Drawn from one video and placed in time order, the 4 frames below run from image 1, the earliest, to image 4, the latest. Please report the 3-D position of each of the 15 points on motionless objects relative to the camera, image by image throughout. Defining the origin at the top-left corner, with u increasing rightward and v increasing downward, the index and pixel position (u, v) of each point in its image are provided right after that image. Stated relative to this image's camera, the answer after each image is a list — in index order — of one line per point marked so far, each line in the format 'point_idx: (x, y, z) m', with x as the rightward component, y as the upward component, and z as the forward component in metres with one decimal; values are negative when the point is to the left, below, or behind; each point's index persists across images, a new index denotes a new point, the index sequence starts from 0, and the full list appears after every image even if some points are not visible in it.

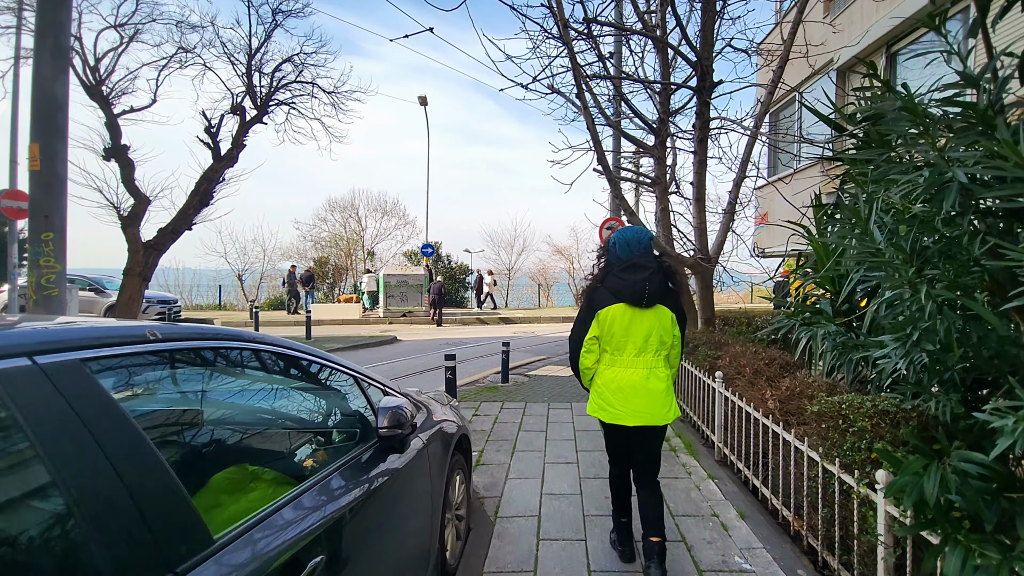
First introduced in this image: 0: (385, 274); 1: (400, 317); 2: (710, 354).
0: (-4.4, +0.5, +18.9) m
1: (-3.8, -1.0, +18.7) m
2: (+2.0, -0.7, +5.4) m
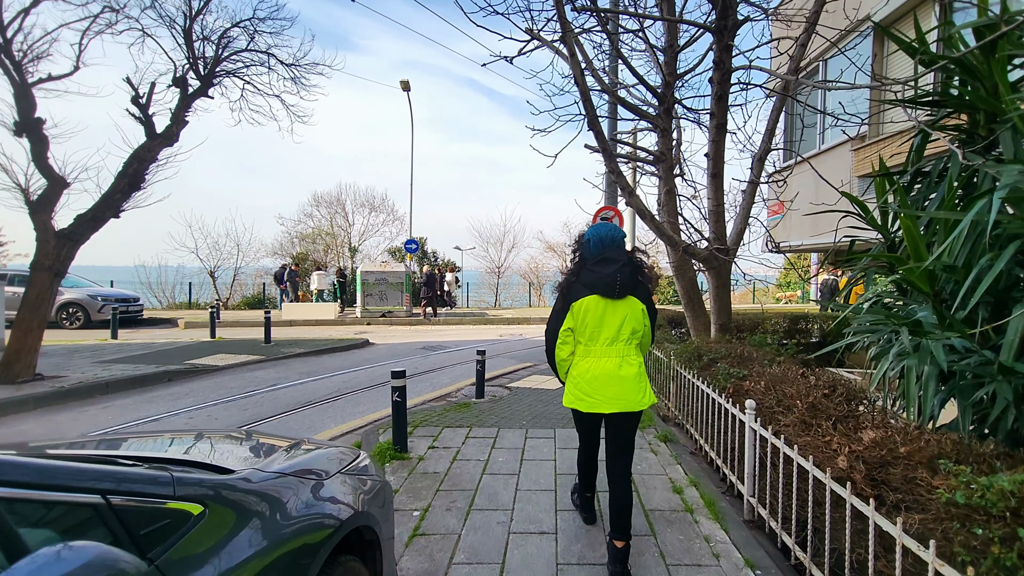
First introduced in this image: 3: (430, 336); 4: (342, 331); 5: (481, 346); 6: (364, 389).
0: (-4.8, +0.5, +17.6) m
1: (-4.2, -0.9, +17.4) m
2: (+1.7, -0.6, +4.2) m
3: (-2.2, -1.2, +14.0) m
4: (-4.7, -1.2, +15.0) m
5: (-0.7, -1.3, +12.0) m
6: (-2.1, -1.4, +7.6) m
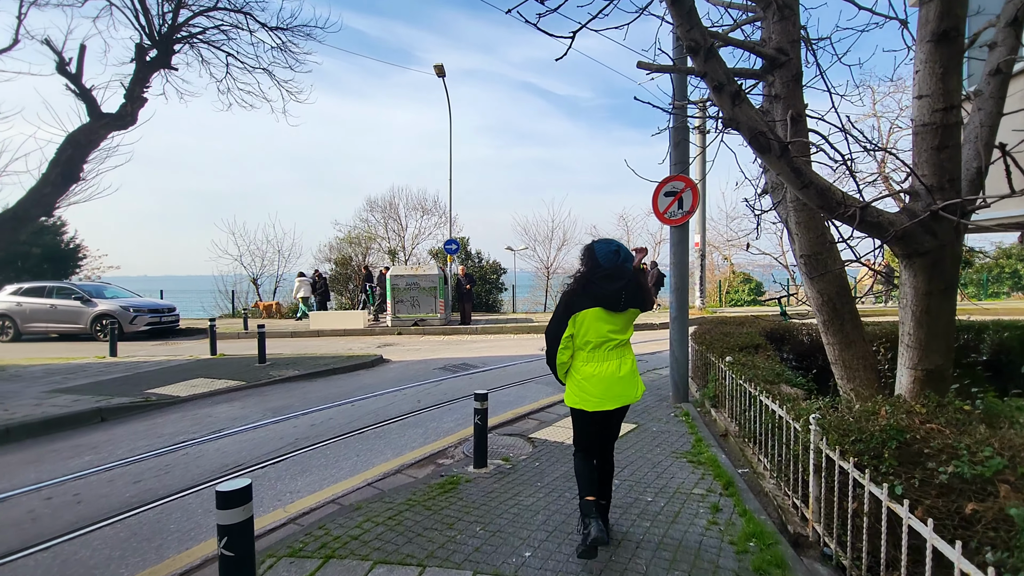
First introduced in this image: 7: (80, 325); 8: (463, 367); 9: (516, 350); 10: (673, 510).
0: (-3.4, +0.4, +15.6) m
1: (-2.8, -1.1, +15.3) m
2: (+1.5, -0.7, +1.5) m
3: (-1.1, -1.3, +11.8) m
4: (-3.5, -1.3, +13.0) m
5: (+0.1, -1.4, +9.6) m
6: (-1.8, -1.5, +5.3) m
7: (-12.4, -1.1, +15.7) m
8: (-0.8, -1.4, +9.8) m
9: (+0.1, -1.3, +11.6) m
10: (+1.0, -1.4, +3.5) m
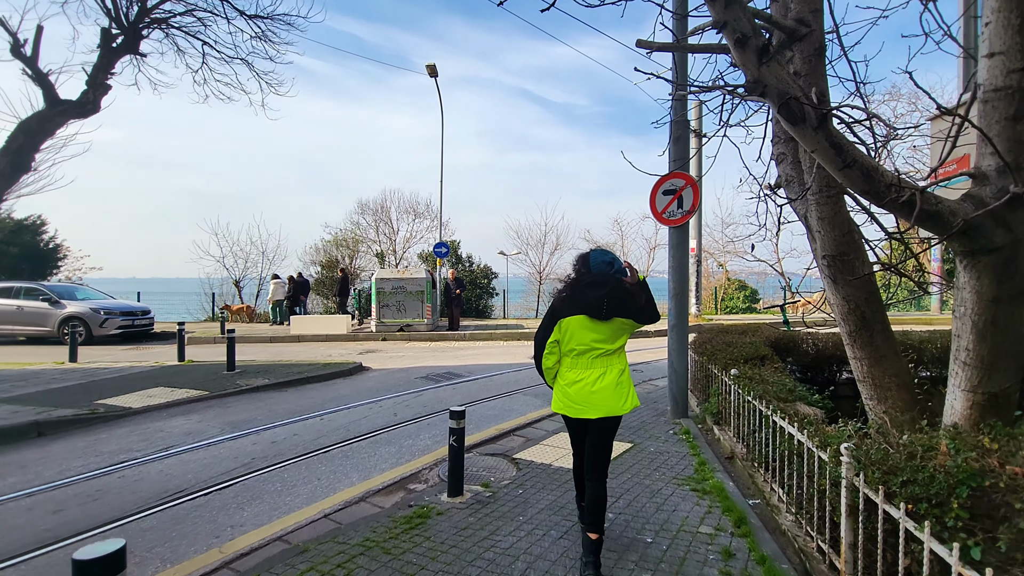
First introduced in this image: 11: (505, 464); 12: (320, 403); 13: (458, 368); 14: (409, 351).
0: (-3.7, +0.3, +15.0) m
1: (-3.1, -1.2, +14.7) m
2: (+1.4, -0.7, +1.0) m
3: (-1.4, -1.4, +11.2) m
4: (-3.8, -1.4, +12.4) m
5: (-0.2, -1.5, +9.1) m
6: (-2.0, -1.5, +4.8) m
7: (-12.8, -1.1, +15.0) m
8: (-1.1, -1.5, +9.3) m
9: (-0.2, -1.4, +11.0) m
10: (+0.9, -1.5, +3.0) m
11: (-0.1, -1.5, +4.6) m
12: (-2.5, -1.5, +7.0) m
13: (-1.0, -1.4, +9.9) m
14: (-2.4, -1.4, +12.6) m
